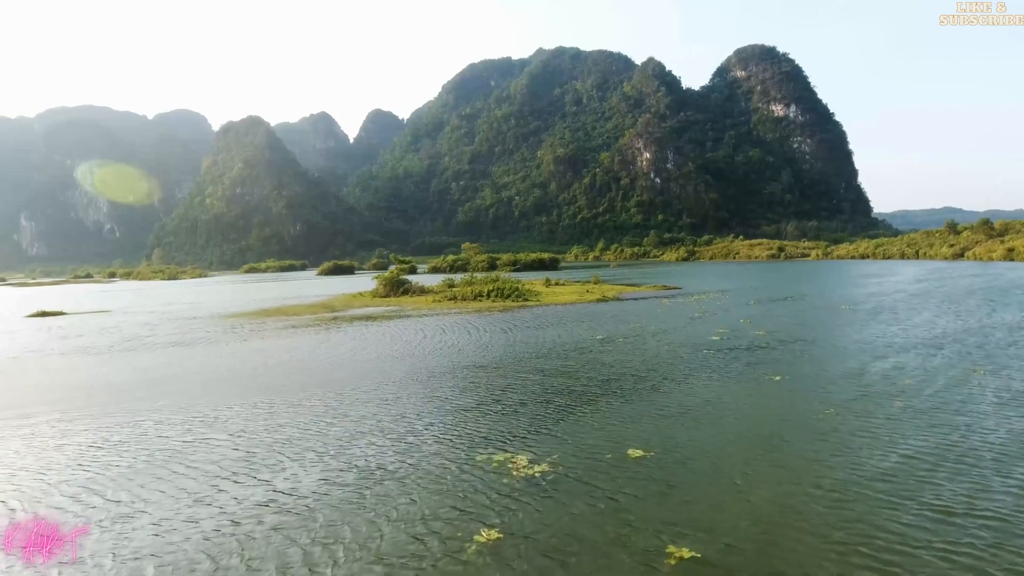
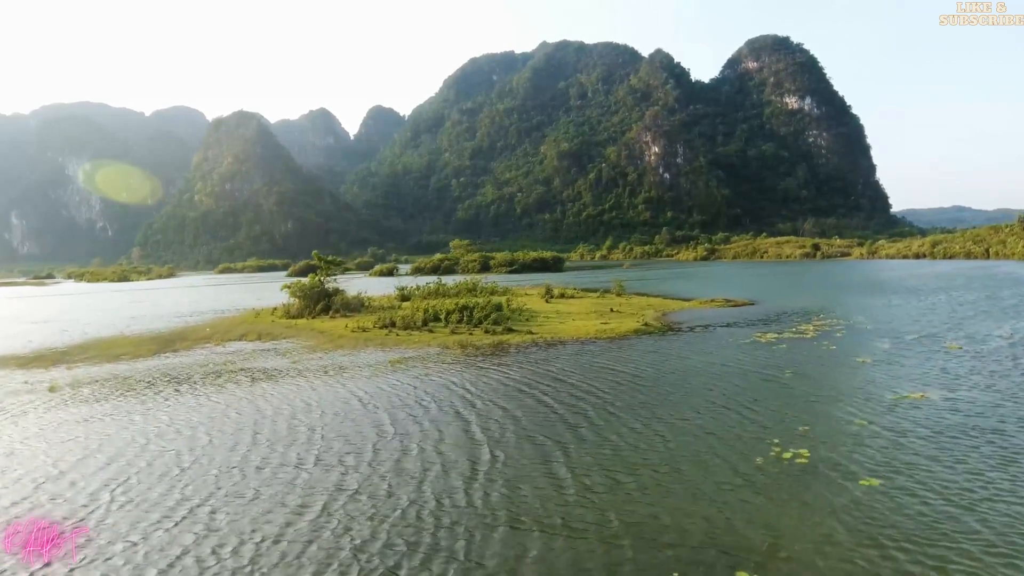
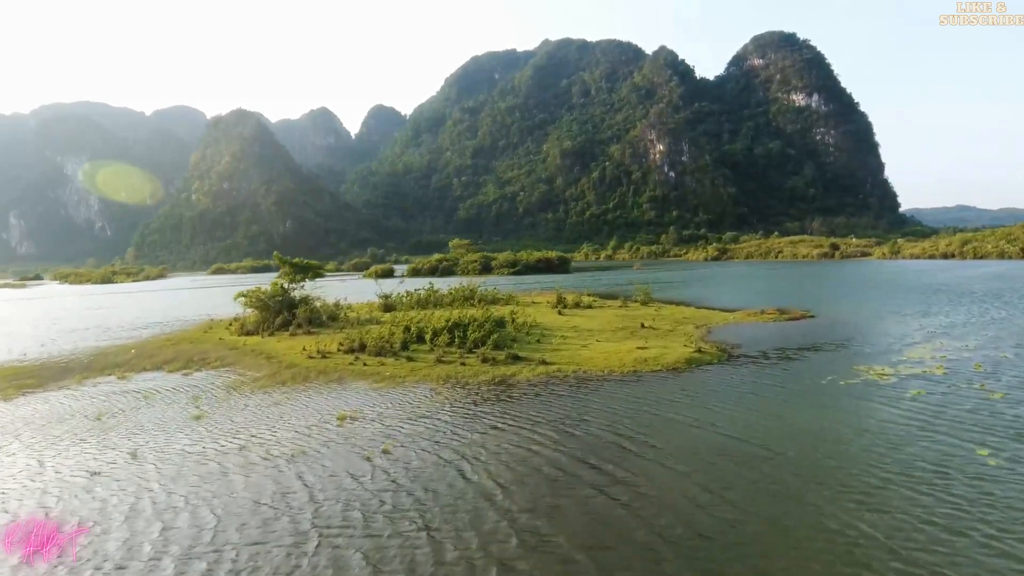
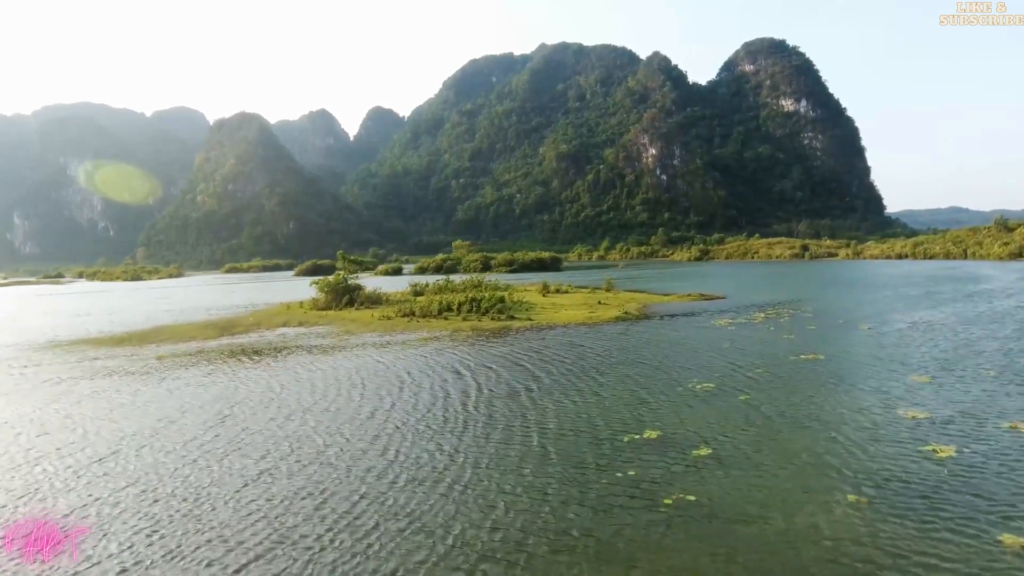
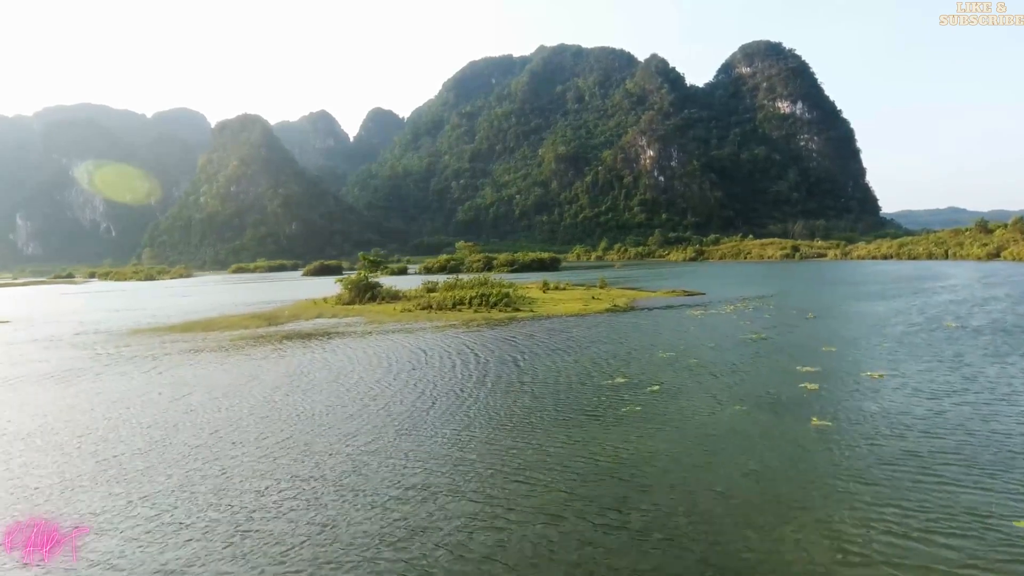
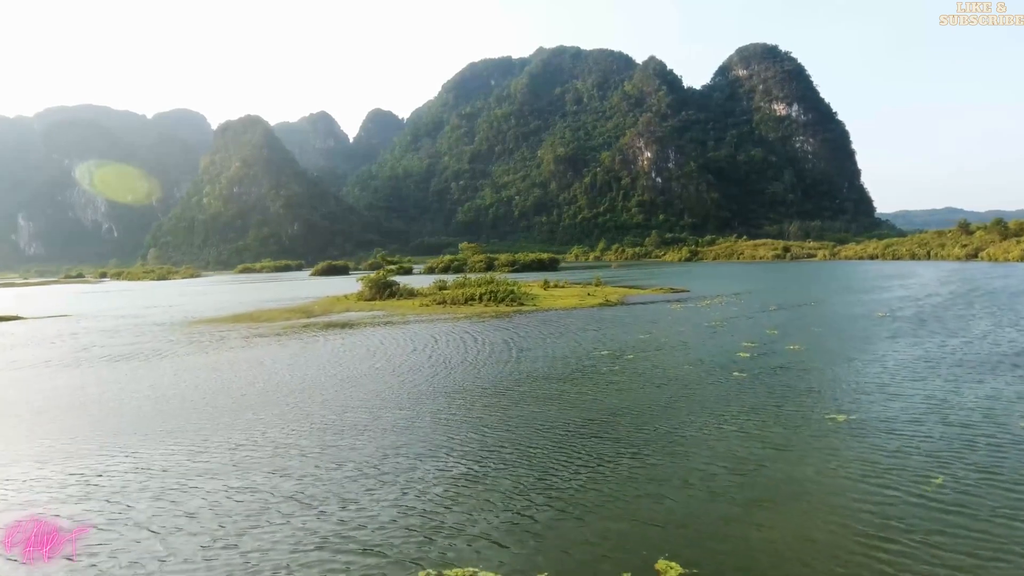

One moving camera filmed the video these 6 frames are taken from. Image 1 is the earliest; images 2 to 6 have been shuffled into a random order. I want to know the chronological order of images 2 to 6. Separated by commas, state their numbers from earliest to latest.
6, 5, 4, 2, 3
